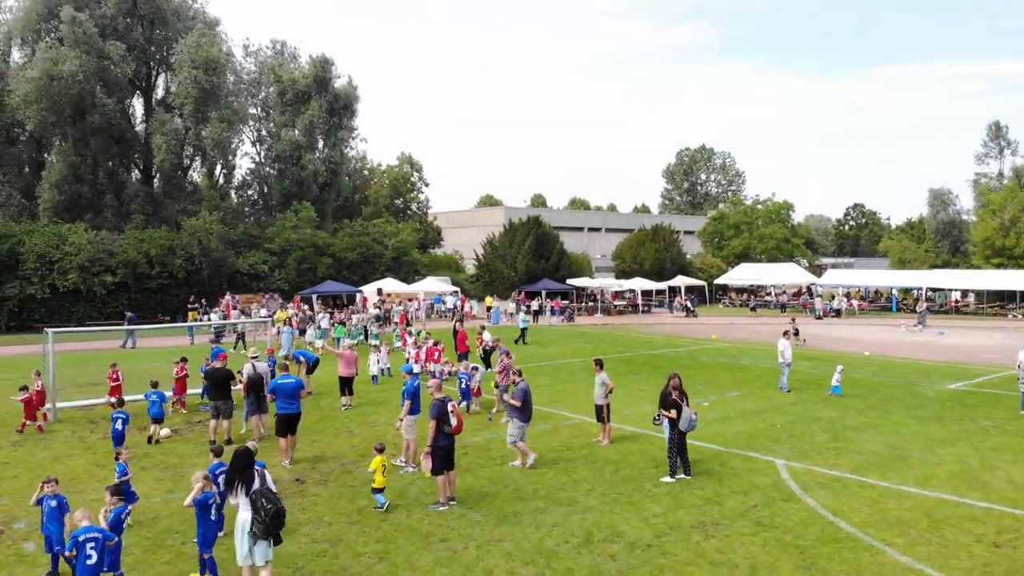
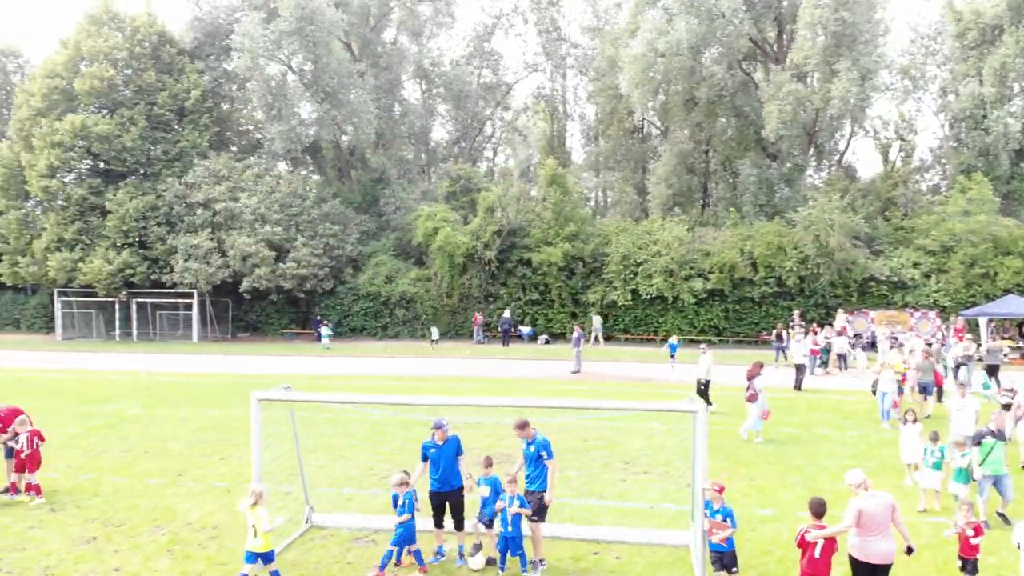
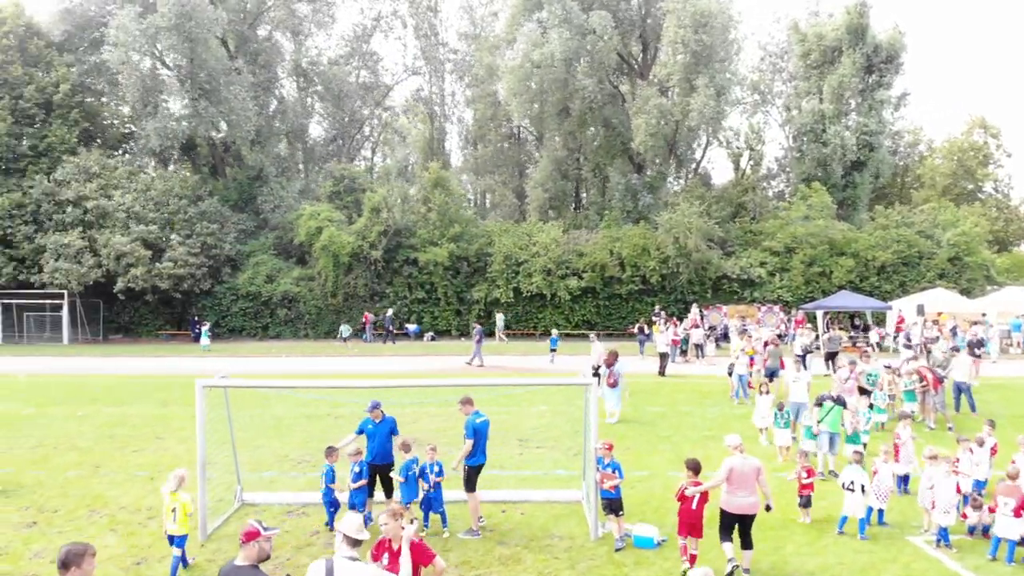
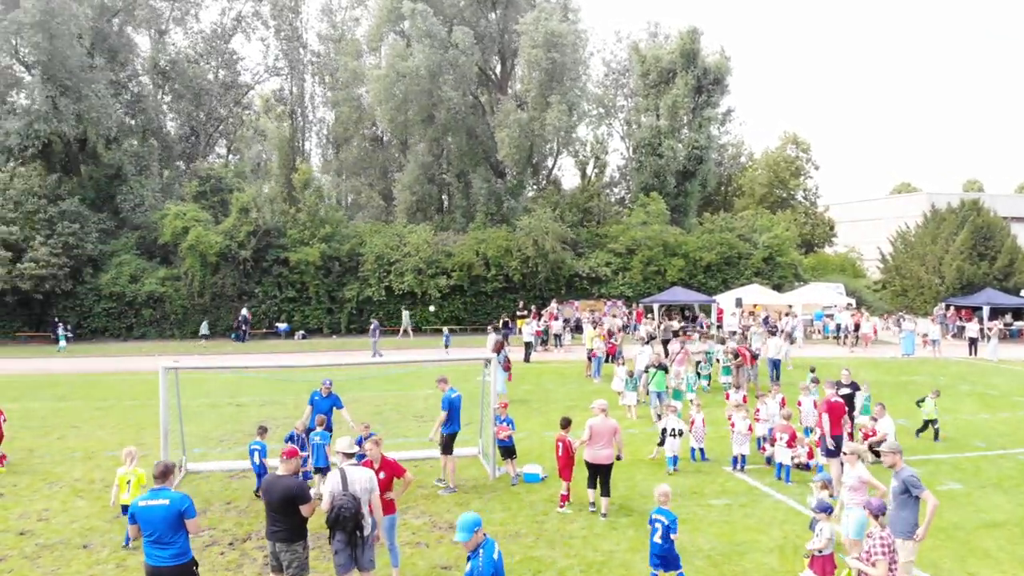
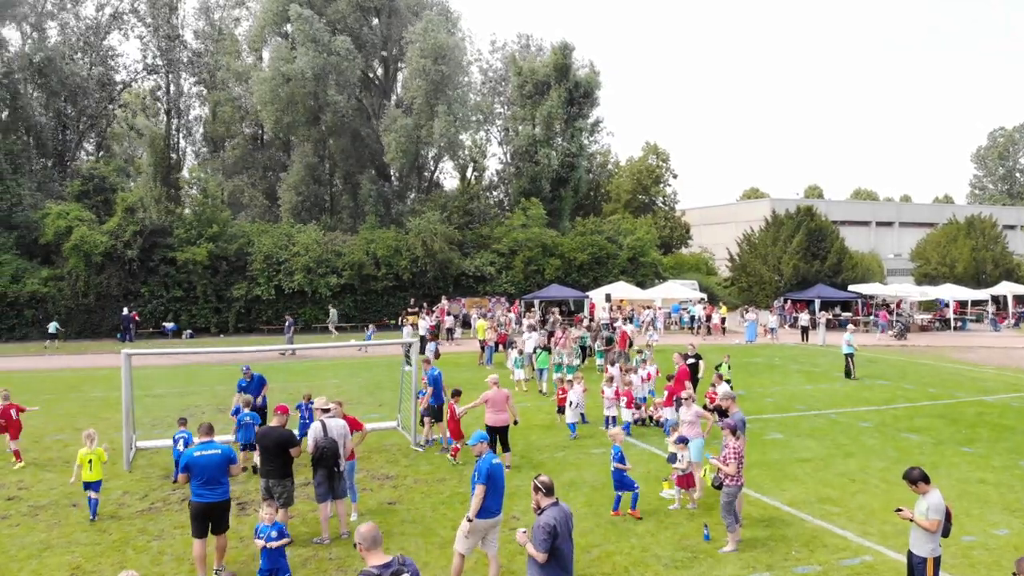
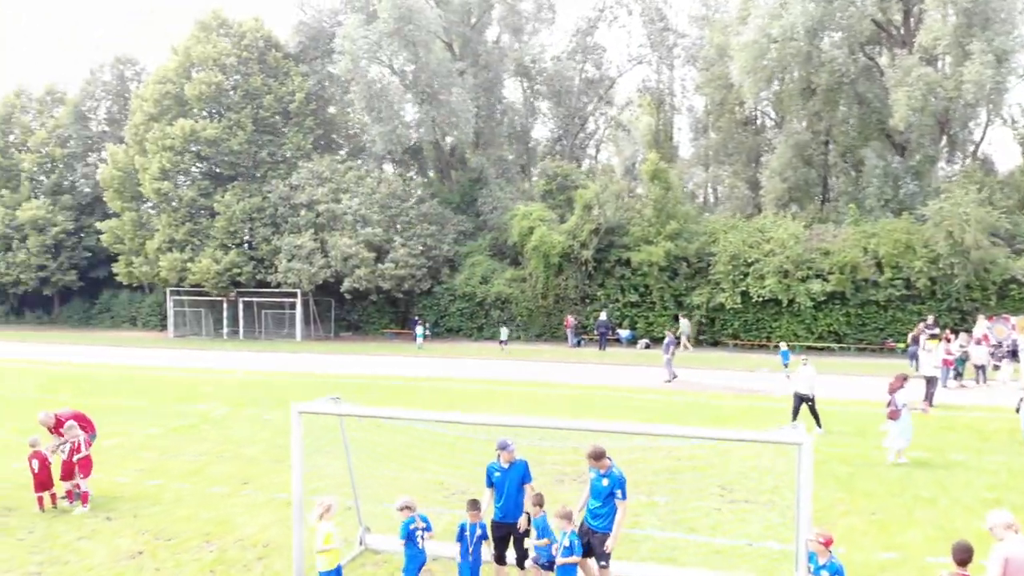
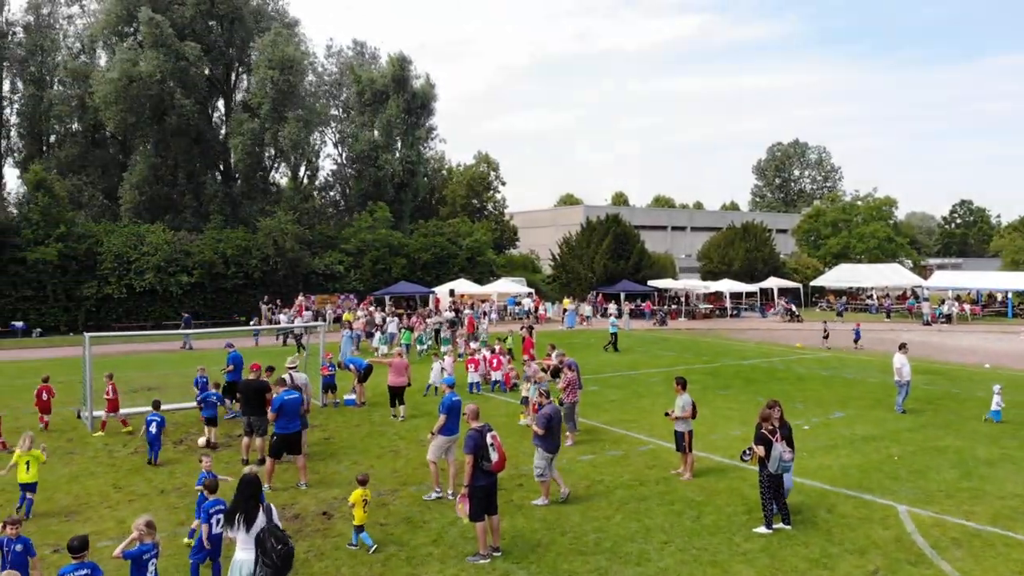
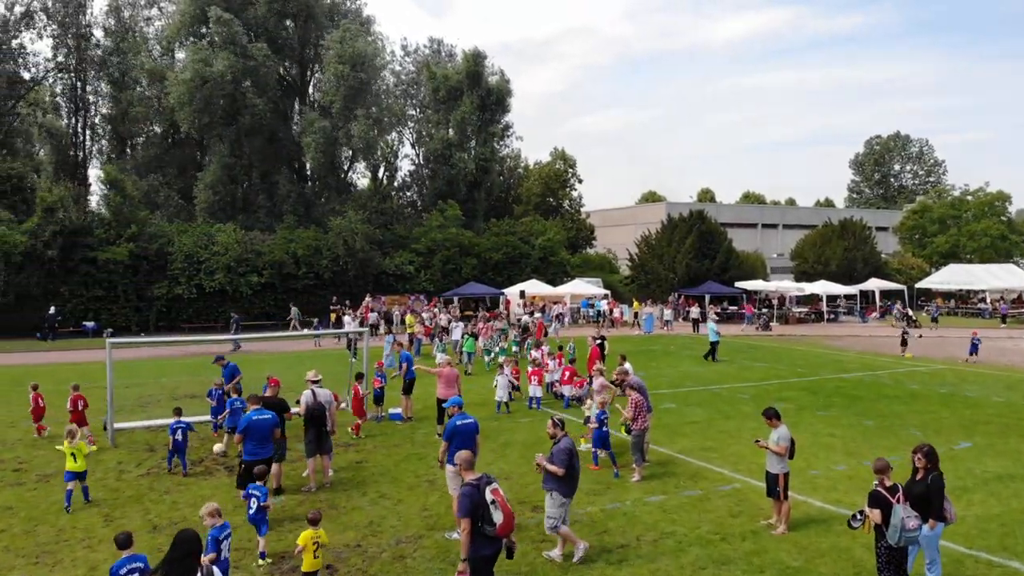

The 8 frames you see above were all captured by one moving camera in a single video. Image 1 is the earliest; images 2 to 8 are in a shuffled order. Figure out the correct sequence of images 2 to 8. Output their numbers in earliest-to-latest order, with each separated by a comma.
7, 8, 5, 4, 3, 2, 6
